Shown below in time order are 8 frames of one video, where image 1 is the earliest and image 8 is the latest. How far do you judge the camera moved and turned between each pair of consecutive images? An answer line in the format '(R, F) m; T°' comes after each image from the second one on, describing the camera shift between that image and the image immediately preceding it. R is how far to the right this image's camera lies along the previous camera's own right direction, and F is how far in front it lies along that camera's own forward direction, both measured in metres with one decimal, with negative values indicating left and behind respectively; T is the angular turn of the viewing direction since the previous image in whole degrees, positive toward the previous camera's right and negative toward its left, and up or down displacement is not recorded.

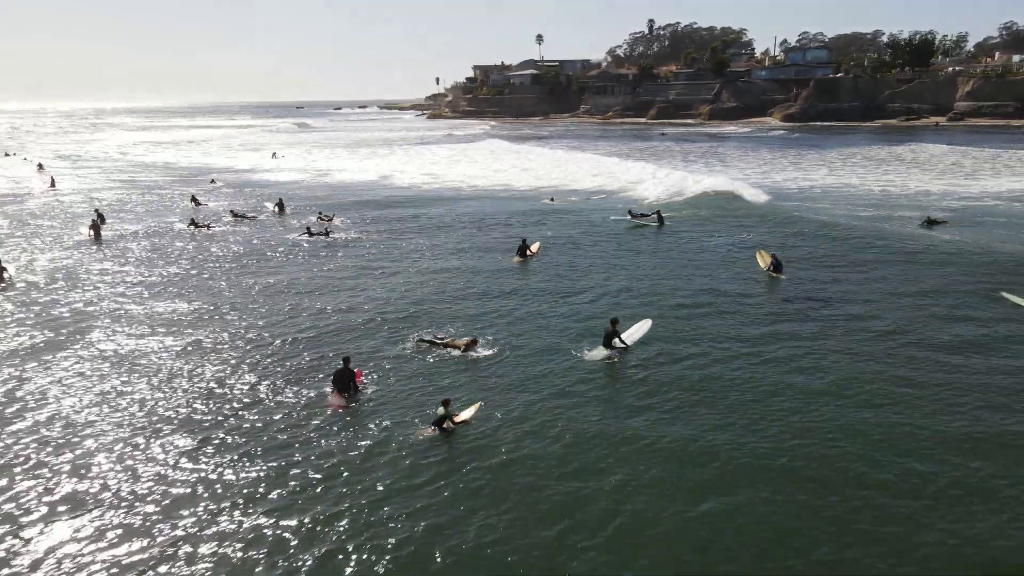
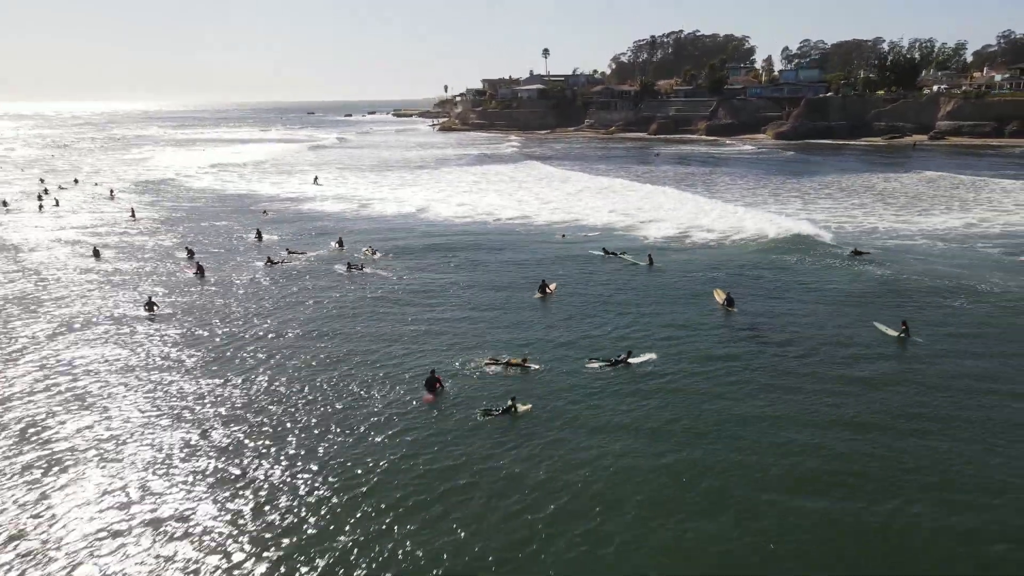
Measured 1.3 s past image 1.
(-0.6, -5.1) m; 0°
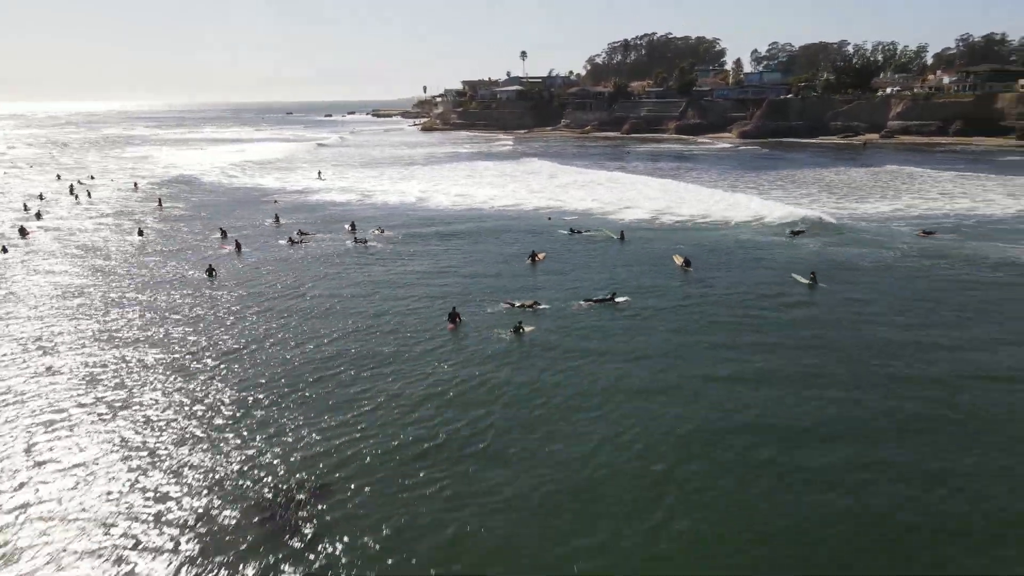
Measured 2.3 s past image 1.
(-0.7, -4.6) m; +2°
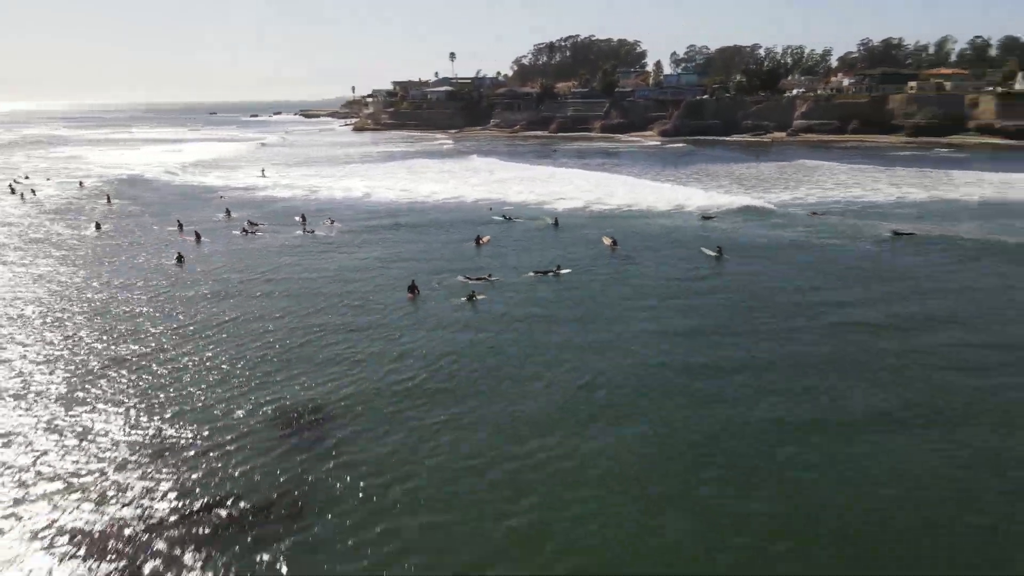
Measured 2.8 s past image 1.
(-0.7, -3.0) m; +5°
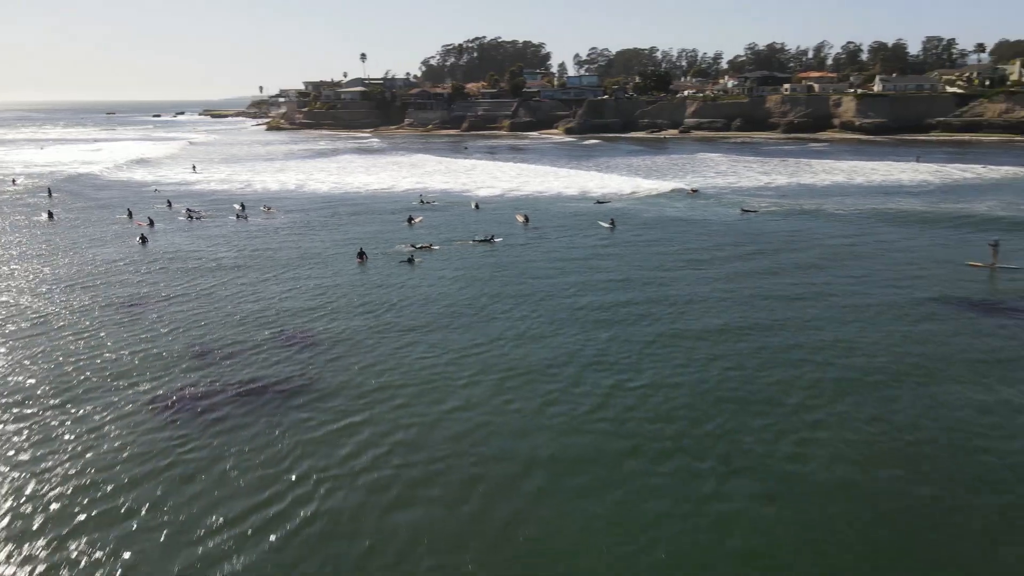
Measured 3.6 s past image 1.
(-0.9, -4.9) m; +7°
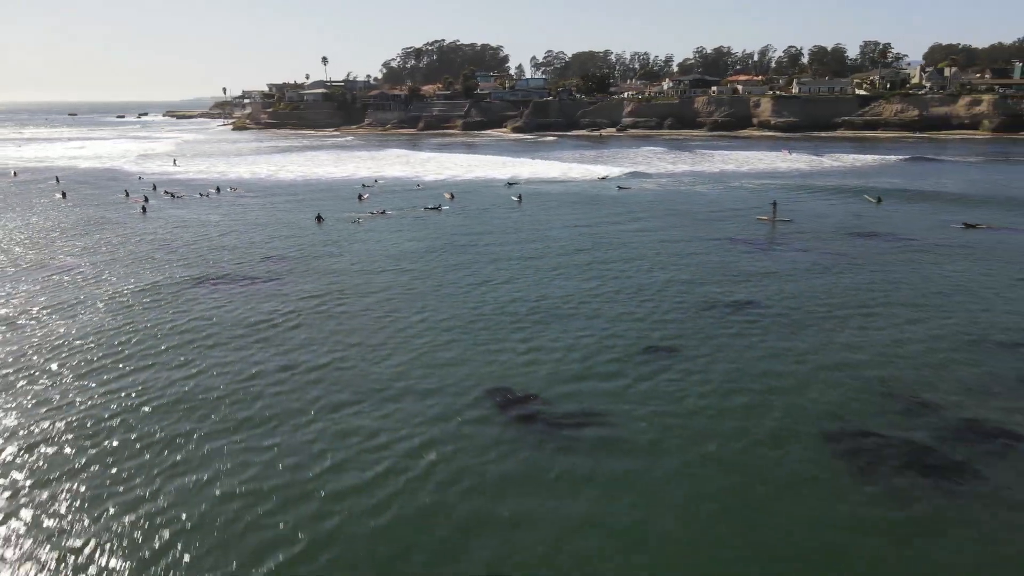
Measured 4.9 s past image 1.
(+1.8, -8.6) m; +3°
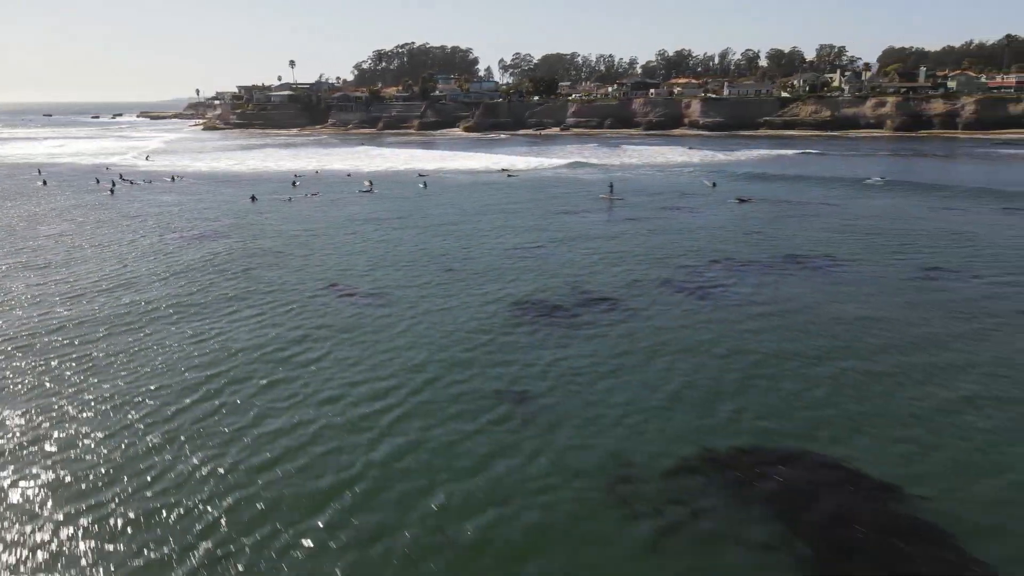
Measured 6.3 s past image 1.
(+4.7, -8.8) m; +1°
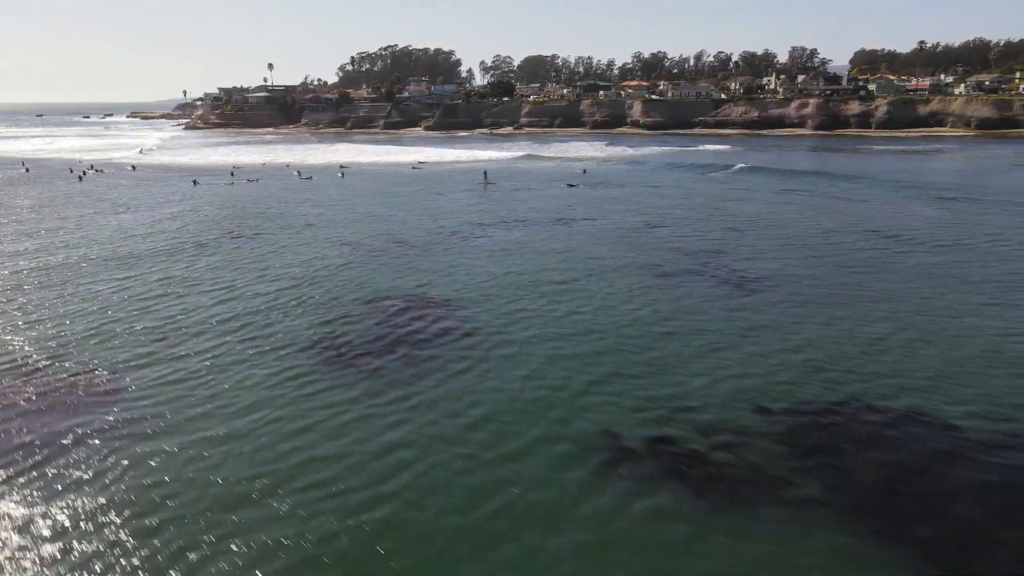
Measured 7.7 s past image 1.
(+7.1, -9.9) m; 0°
